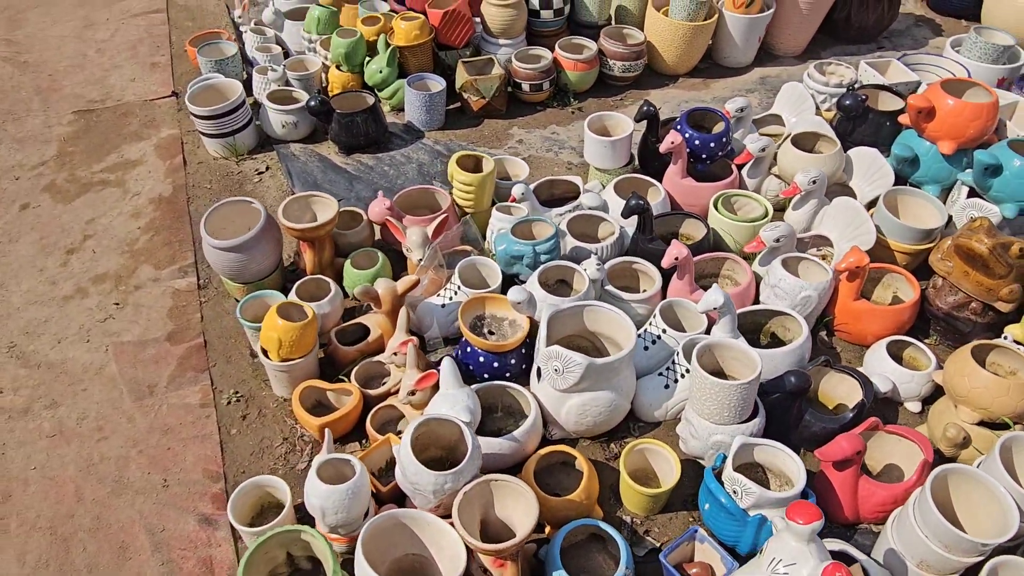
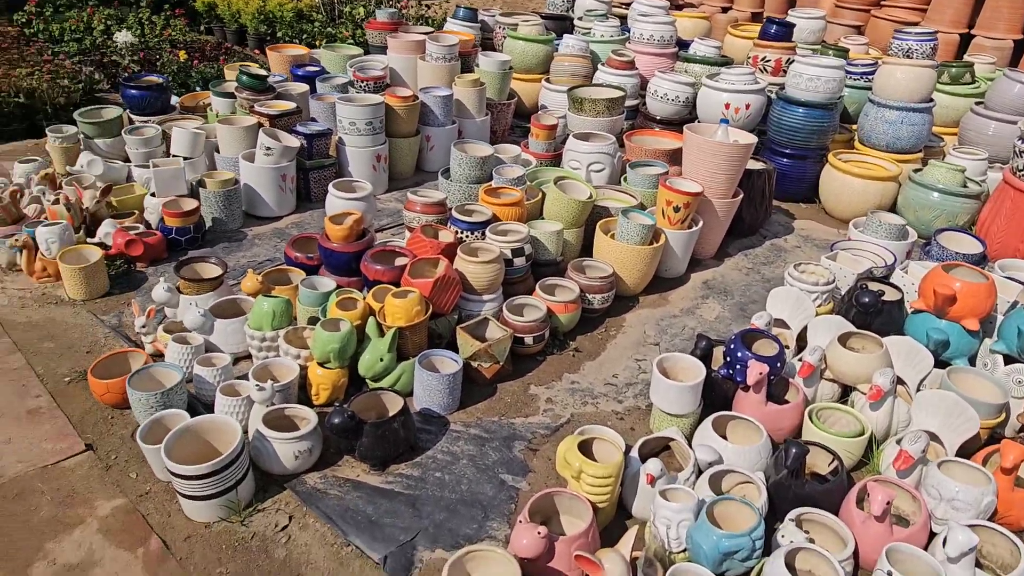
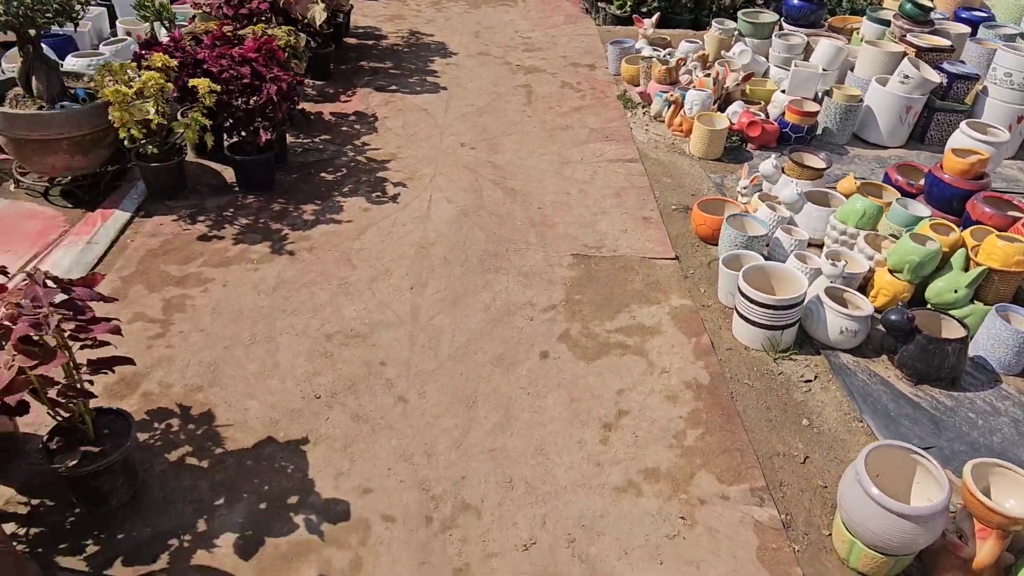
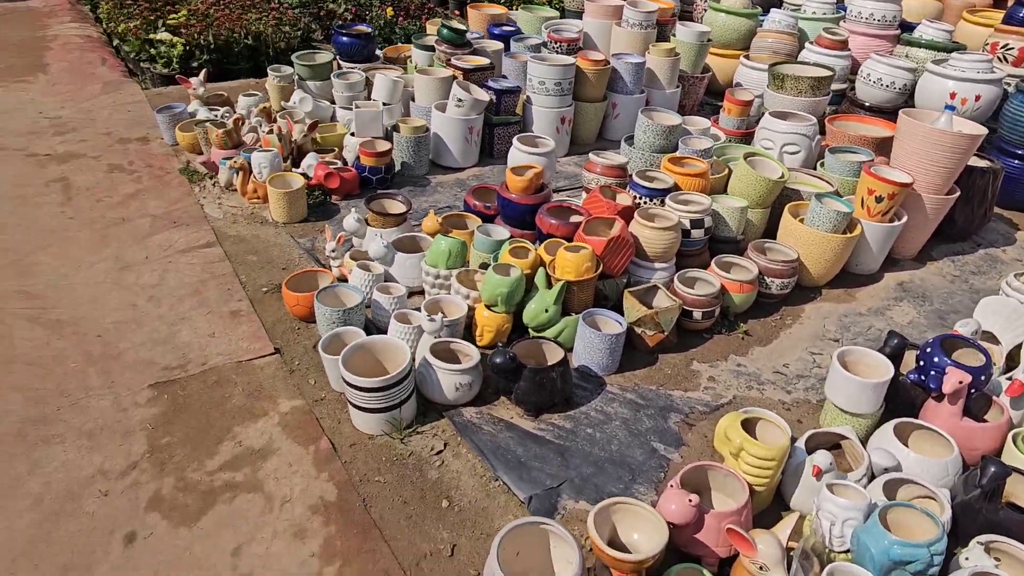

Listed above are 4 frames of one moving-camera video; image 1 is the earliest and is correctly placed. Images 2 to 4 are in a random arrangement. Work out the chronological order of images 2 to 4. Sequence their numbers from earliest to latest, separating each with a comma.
2, 4, 3
